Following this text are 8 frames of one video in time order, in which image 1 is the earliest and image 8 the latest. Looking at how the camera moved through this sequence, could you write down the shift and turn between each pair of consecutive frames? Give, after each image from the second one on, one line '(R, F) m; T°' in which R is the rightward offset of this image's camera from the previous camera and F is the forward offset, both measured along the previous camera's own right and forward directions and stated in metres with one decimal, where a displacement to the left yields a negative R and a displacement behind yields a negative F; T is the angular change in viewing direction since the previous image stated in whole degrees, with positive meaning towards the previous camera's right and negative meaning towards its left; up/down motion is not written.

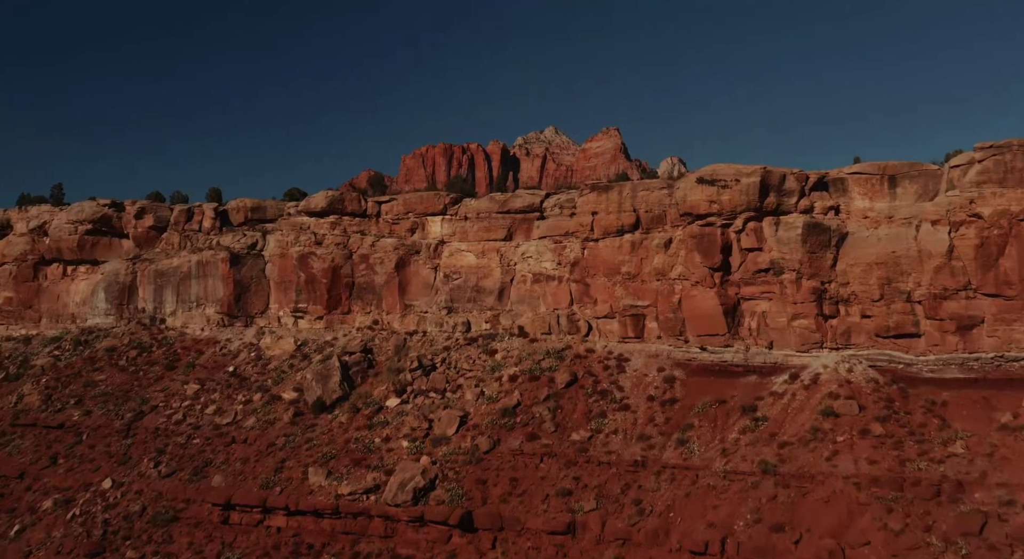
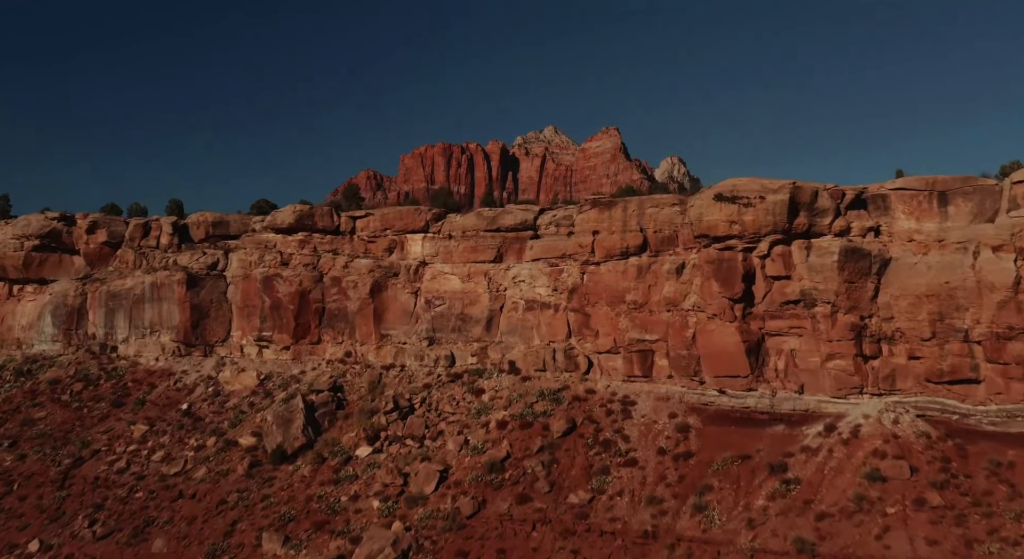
(+0.4, +4.4) m; 0°
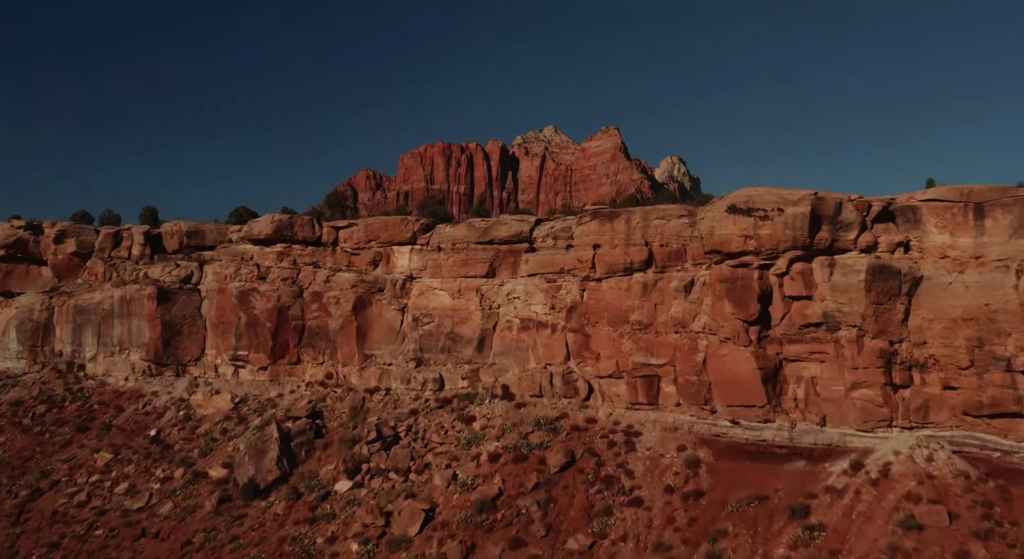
(+0.2, +2.5) m; 0°
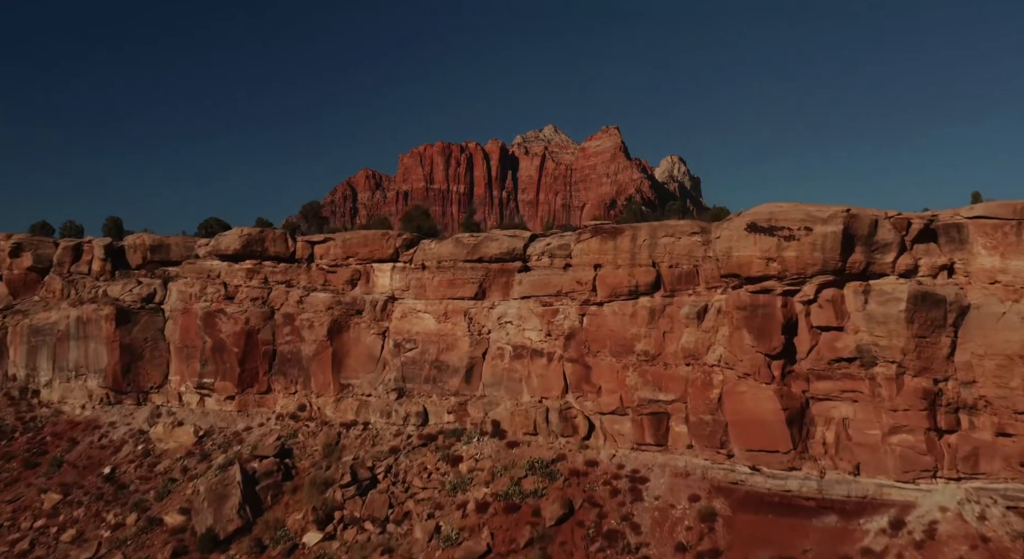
(+0.3, +3.0) m; 0°
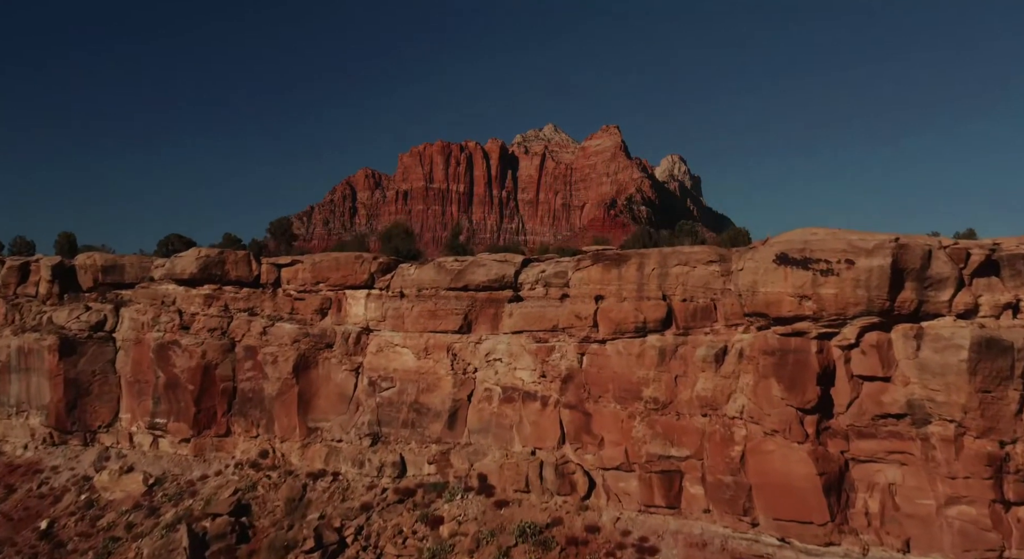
(+0.3, +3.3) m; 0°
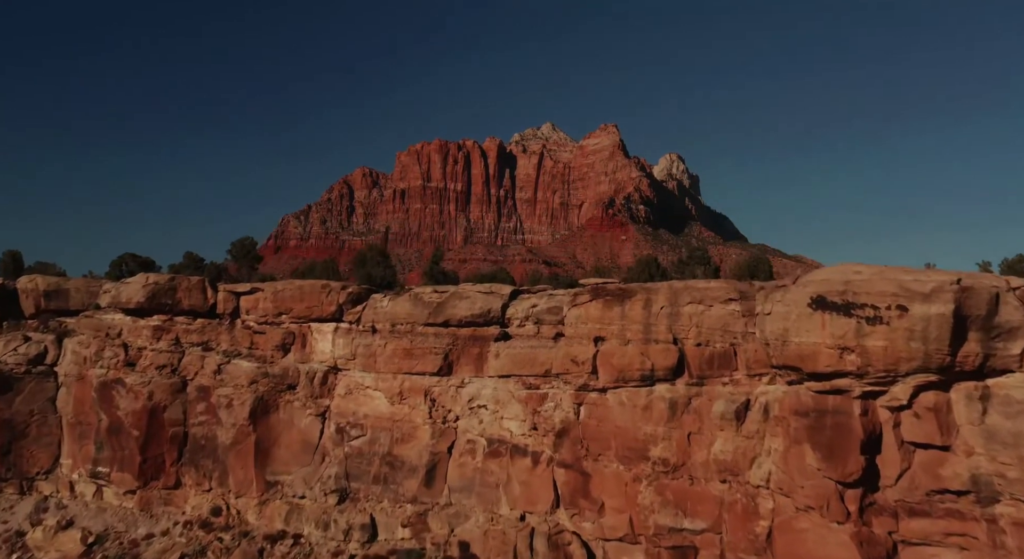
(+0.3, +3.1) m; 0°
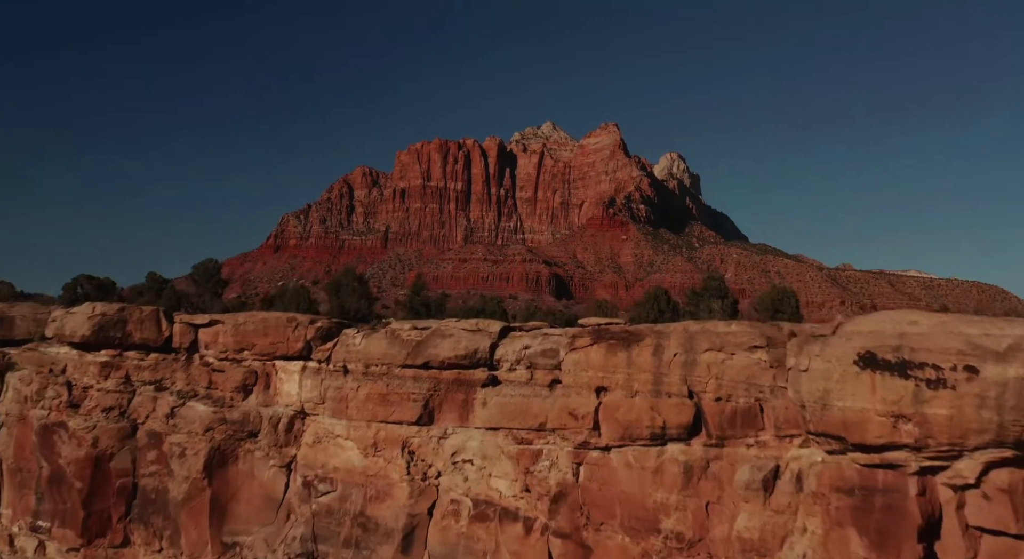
(+0.3, +2.6) m; 0°
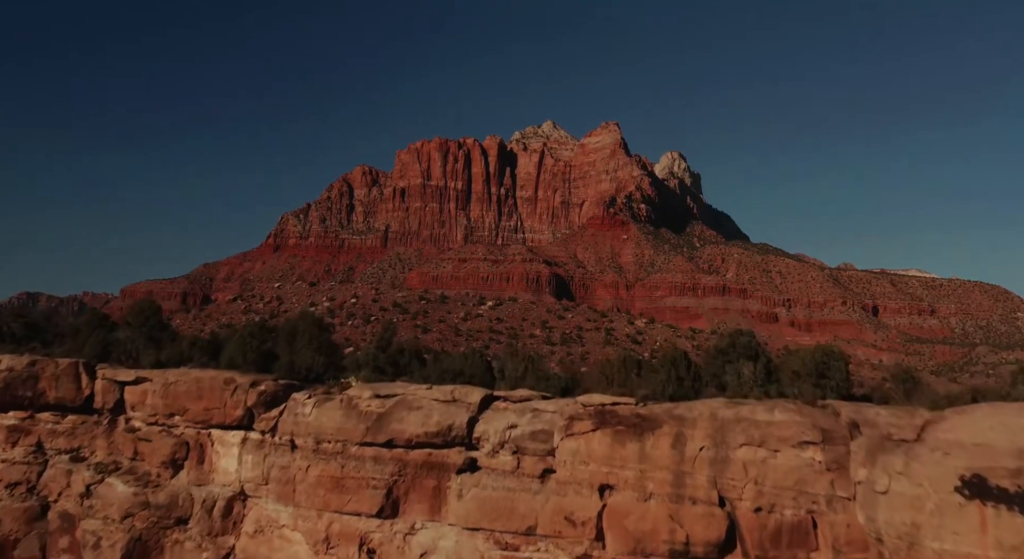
(+0.3, +3.5) m; 0°
